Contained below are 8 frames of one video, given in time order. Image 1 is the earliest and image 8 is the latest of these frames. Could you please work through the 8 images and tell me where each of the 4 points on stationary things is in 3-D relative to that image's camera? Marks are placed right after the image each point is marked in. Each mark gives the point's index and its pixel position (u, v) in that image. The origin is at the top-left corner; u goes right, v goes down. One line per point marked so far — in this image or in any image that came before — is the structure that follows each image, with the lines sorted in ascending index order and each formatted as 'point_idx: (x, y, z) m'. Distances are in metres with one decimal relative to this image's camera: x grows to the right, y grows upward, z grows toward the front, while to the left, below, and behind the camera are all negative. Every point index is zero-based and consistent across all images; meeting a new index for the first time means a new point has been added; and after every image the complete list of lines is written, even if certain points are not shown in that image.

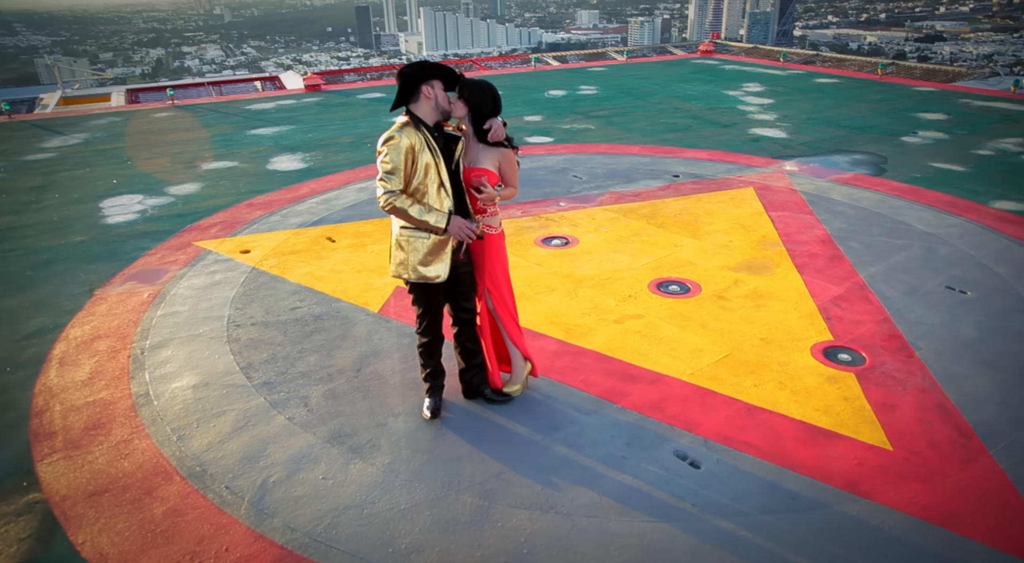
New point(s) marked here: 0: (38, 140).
0: (-7.5, +2.2, +9.4) m
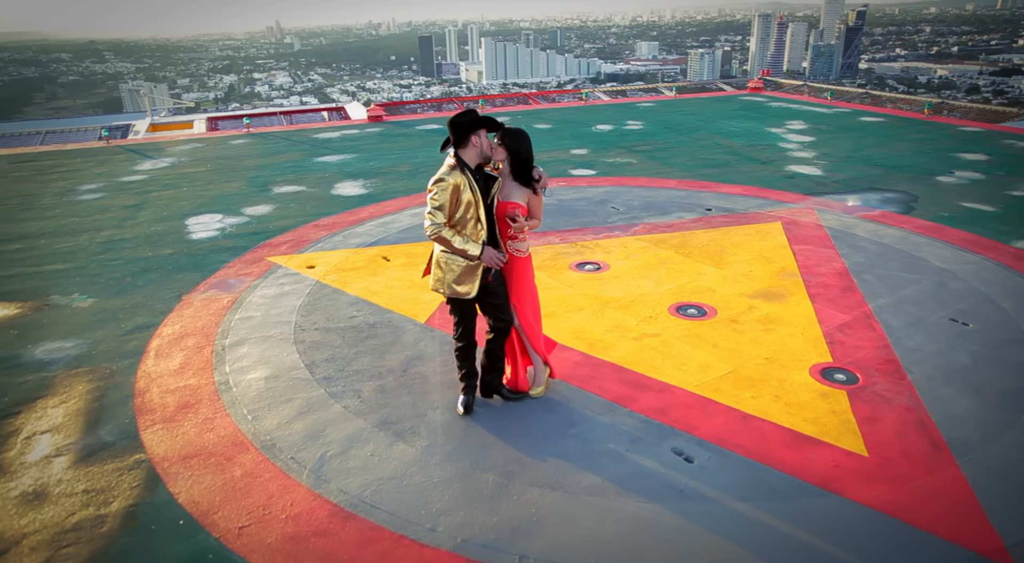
0: (-6.7, +2.1, +10.6) m
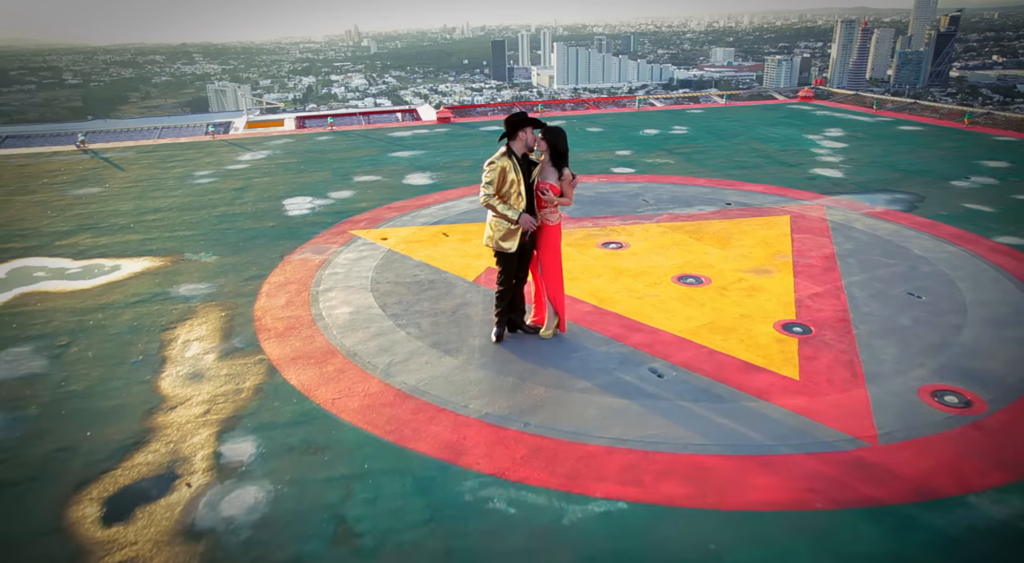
0: (-5.7, +2.6, +12.4) m
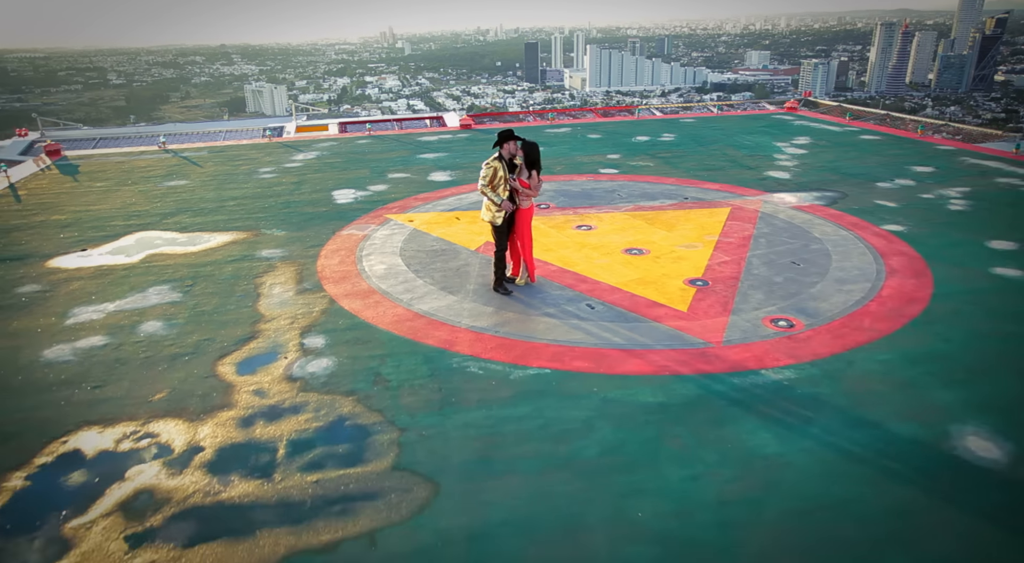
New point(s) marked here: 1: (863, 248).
0: (-5.5, +3.1, +14.8) m
1: (+4.5, +0.5, +7.8) m
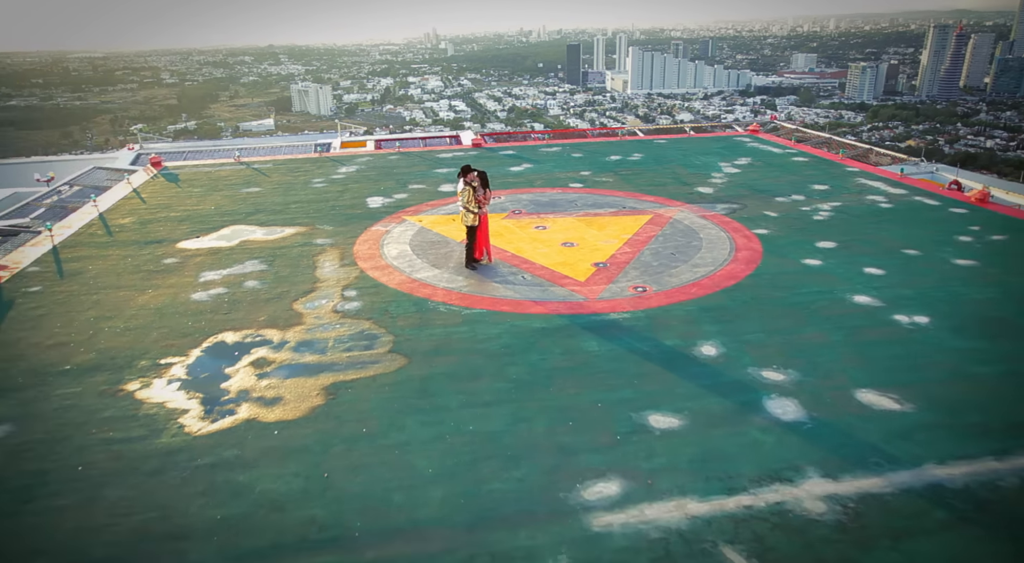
0: (-5.5, +3.5, +18.9) m
1: (+4.0, +0.7, +11.2) m
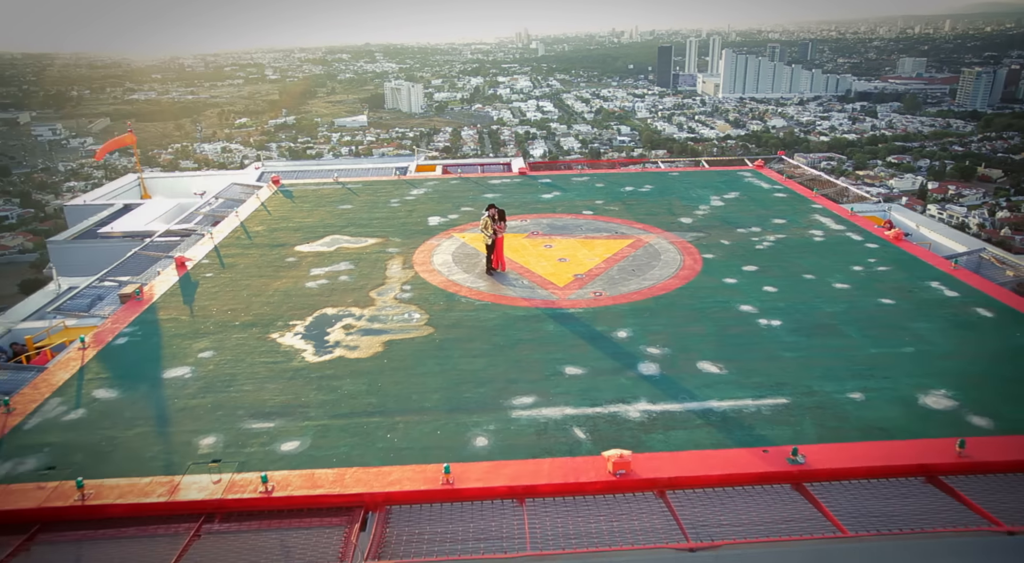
0: (-4.1, +3.7, +24.1) m
1: (+4.2, +0.4, +15.3) m
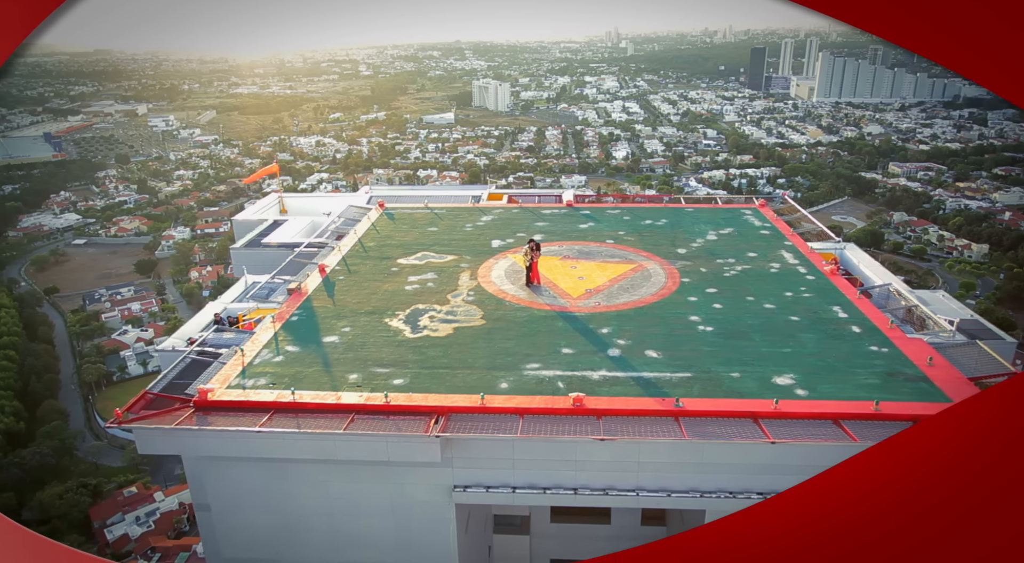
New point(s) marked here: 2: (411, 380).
0: (-1.6, +3.4, +31.3) m
1: (+5.3, -0.1, +21.6) m
2: (-2.7, -2.7, +16.5) m
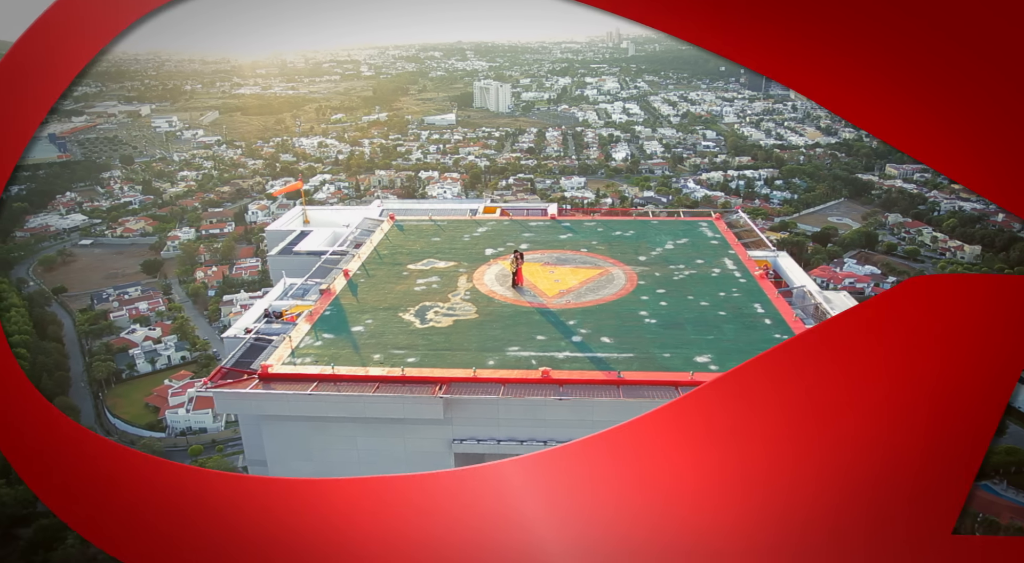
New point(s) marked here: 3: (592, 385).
0: (-2.1, +3.4, +36.4) m
1: (+4.8, -0.2, +26.6) m
2: (-3.2, -2.8, +21.6) m
3: (+2.6, -3.4, +19.6) m
